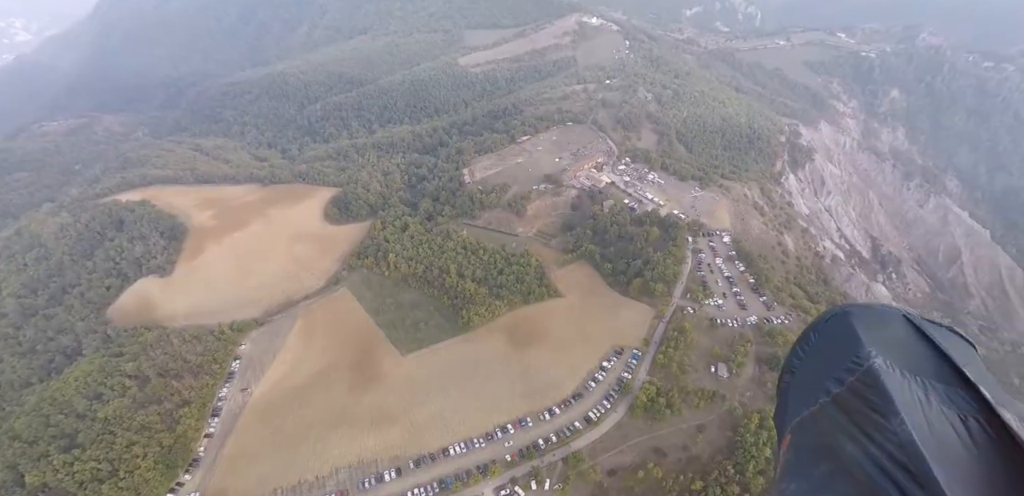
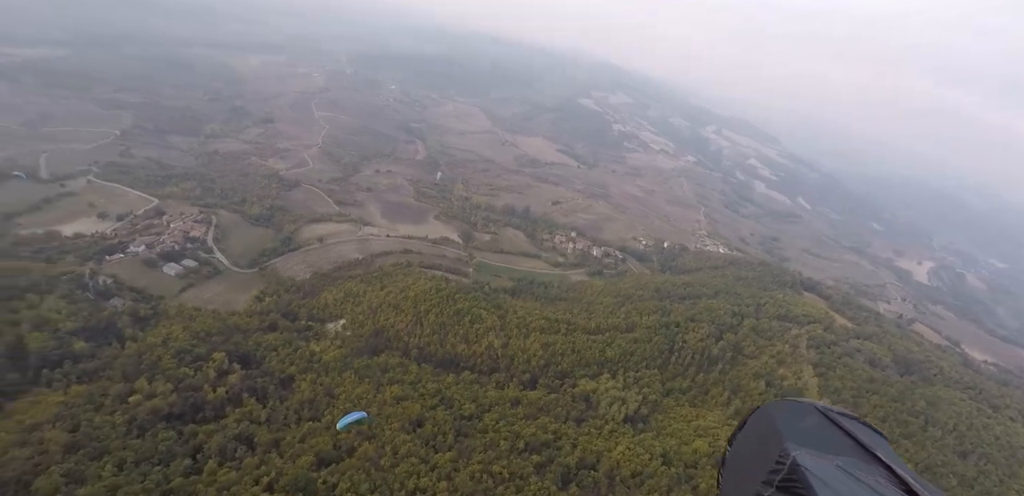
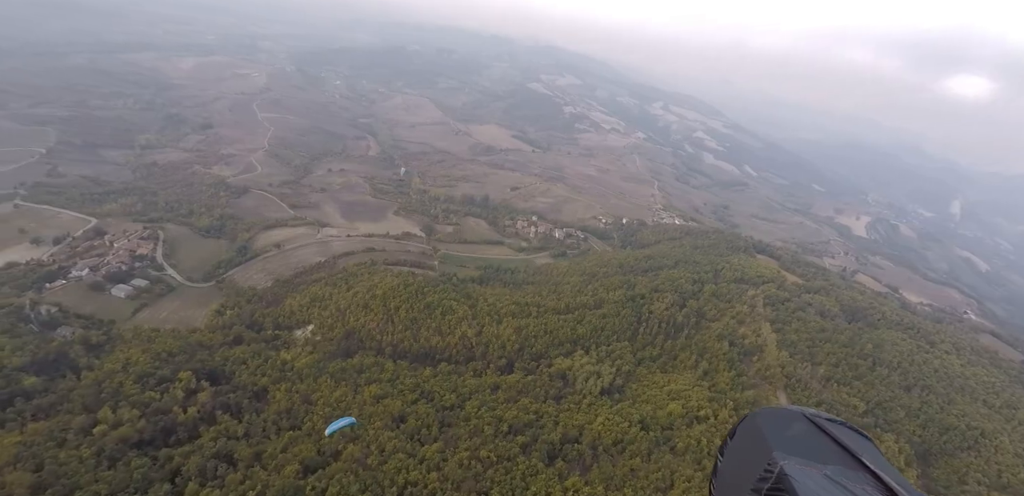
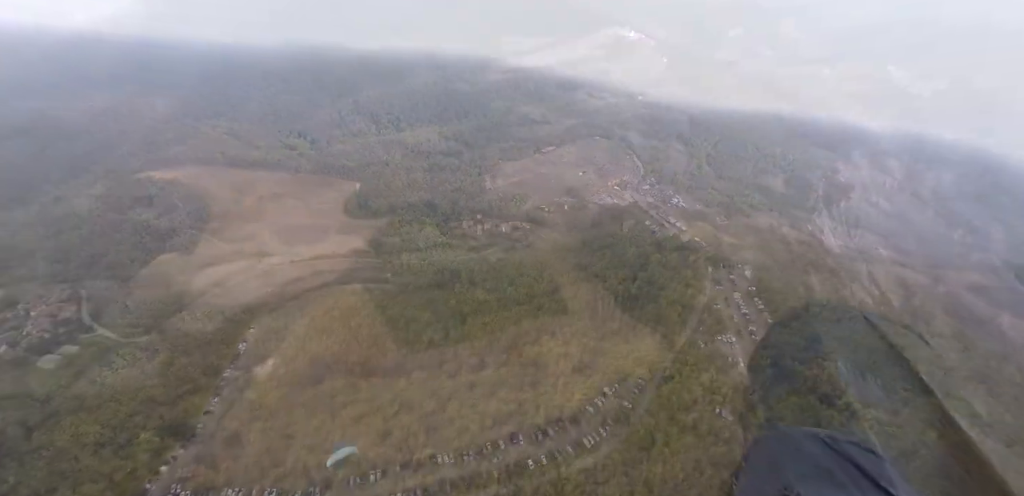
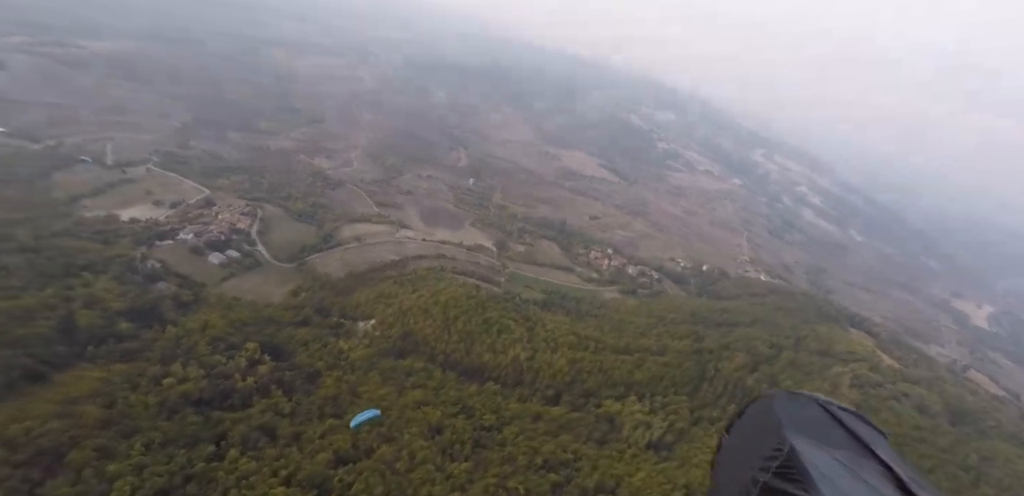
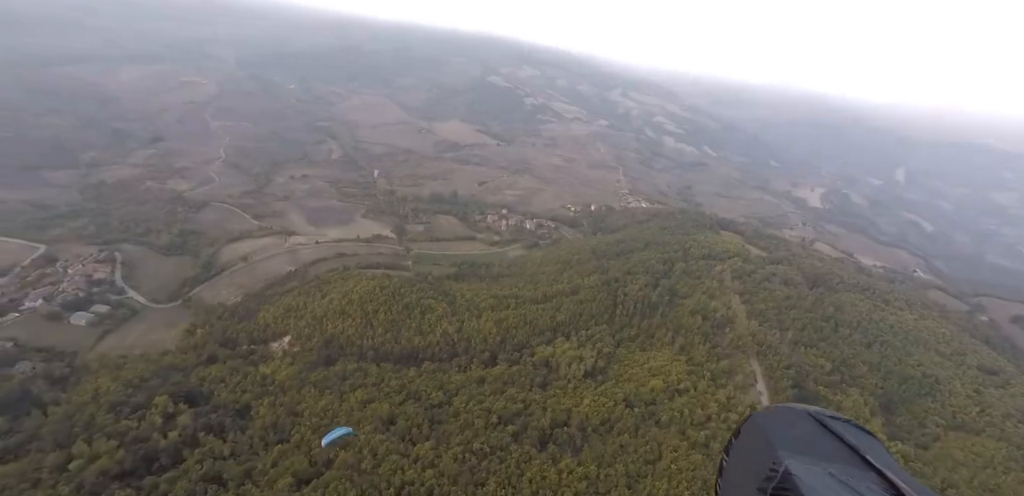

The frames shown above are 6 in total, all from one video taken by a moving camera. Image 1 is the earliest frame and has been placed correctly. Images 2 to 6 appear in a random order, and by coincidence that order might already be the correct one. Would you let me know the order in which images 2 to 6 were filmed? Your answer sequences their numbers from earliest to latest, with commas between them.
4, 6, 3, 2, 5
